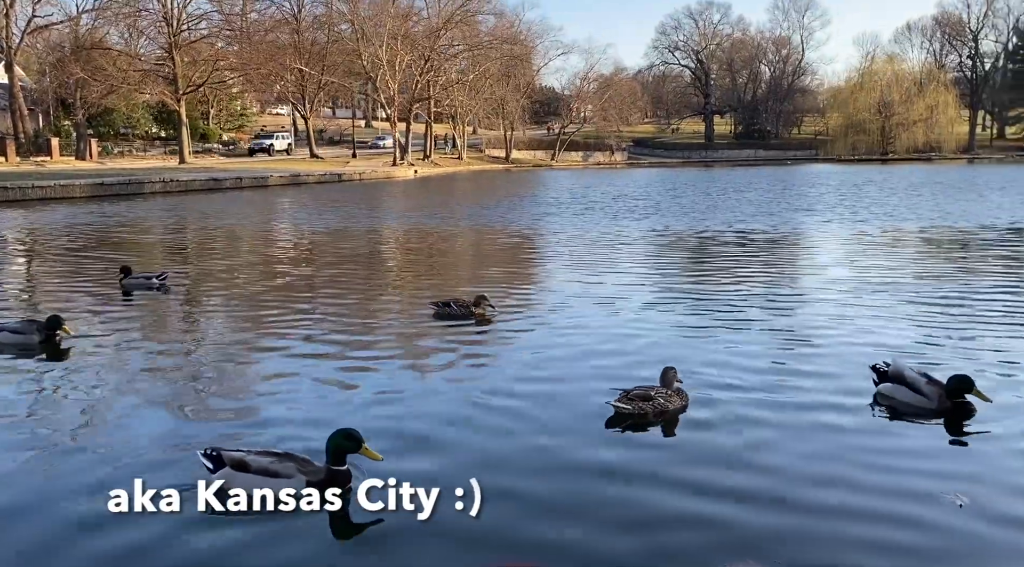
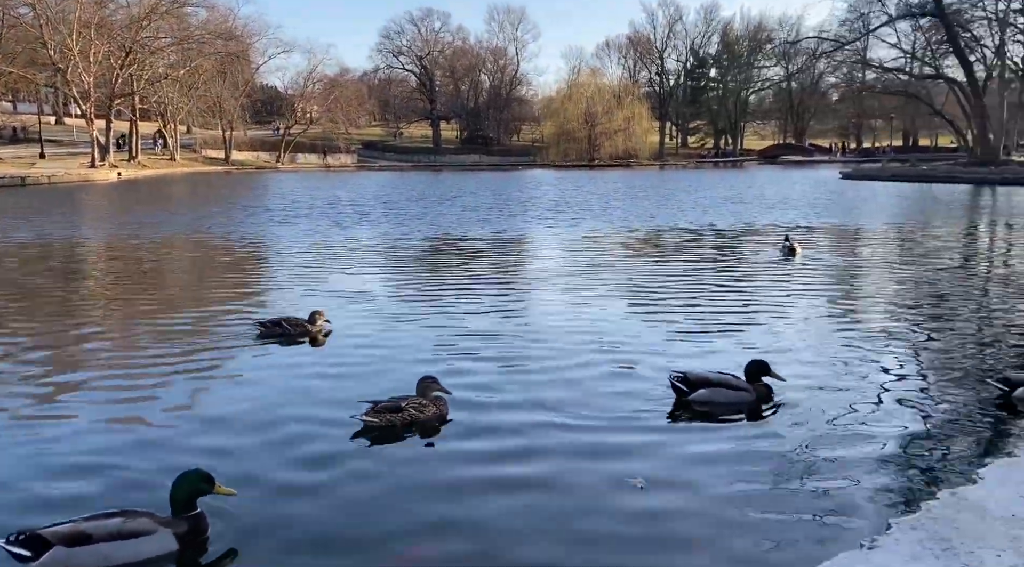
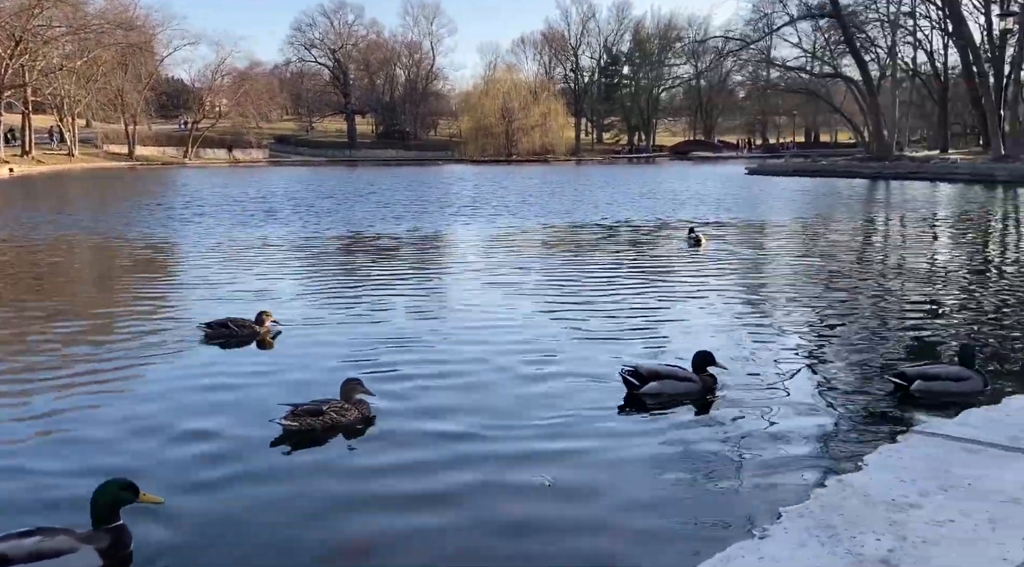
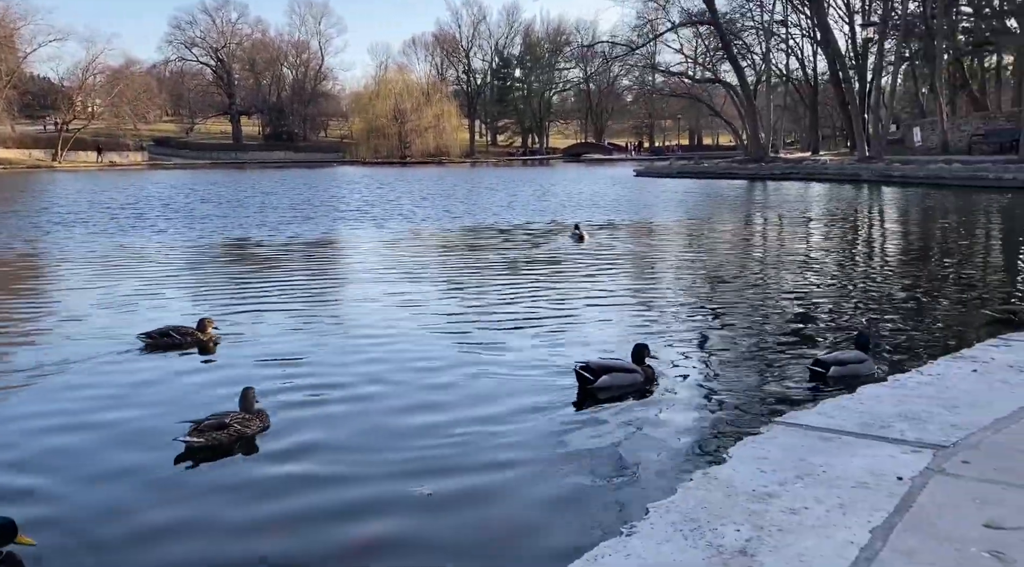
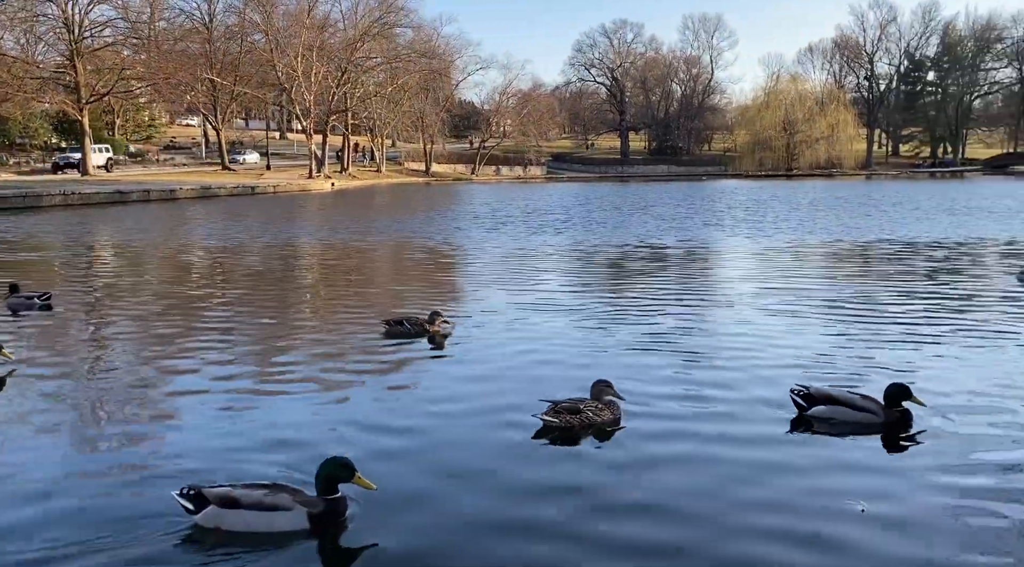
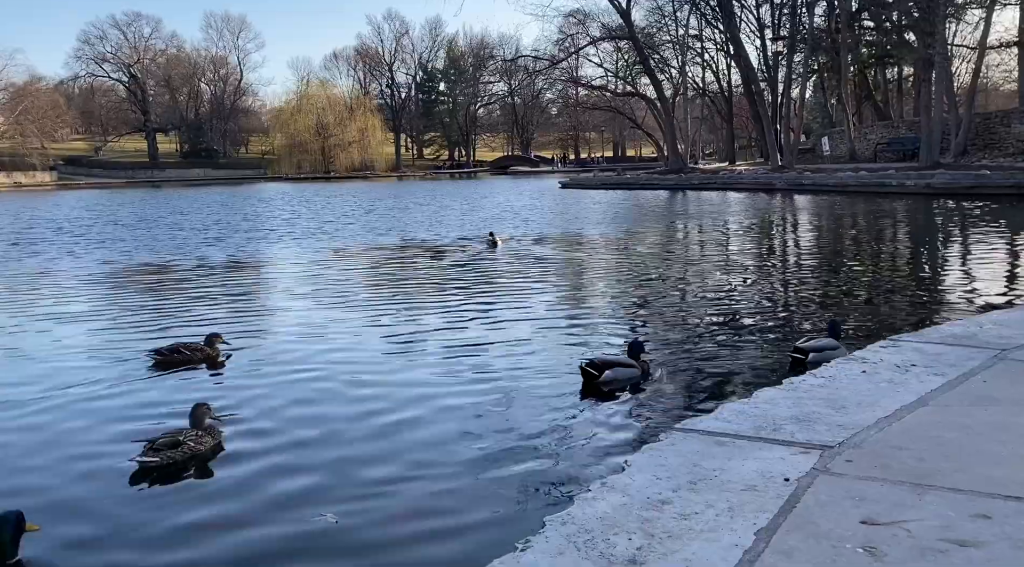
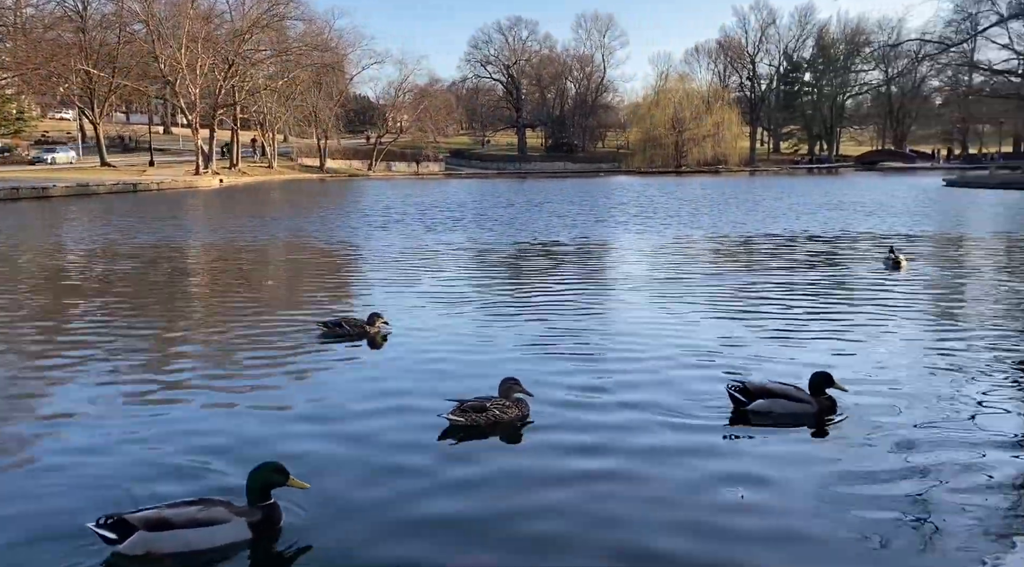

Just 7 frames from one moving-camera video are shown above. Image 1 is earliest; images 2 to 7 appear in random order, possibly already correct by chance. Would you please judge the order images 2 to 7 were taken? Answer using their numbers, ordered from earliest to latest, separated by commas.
5, 7, 2, 3, 4, 6
